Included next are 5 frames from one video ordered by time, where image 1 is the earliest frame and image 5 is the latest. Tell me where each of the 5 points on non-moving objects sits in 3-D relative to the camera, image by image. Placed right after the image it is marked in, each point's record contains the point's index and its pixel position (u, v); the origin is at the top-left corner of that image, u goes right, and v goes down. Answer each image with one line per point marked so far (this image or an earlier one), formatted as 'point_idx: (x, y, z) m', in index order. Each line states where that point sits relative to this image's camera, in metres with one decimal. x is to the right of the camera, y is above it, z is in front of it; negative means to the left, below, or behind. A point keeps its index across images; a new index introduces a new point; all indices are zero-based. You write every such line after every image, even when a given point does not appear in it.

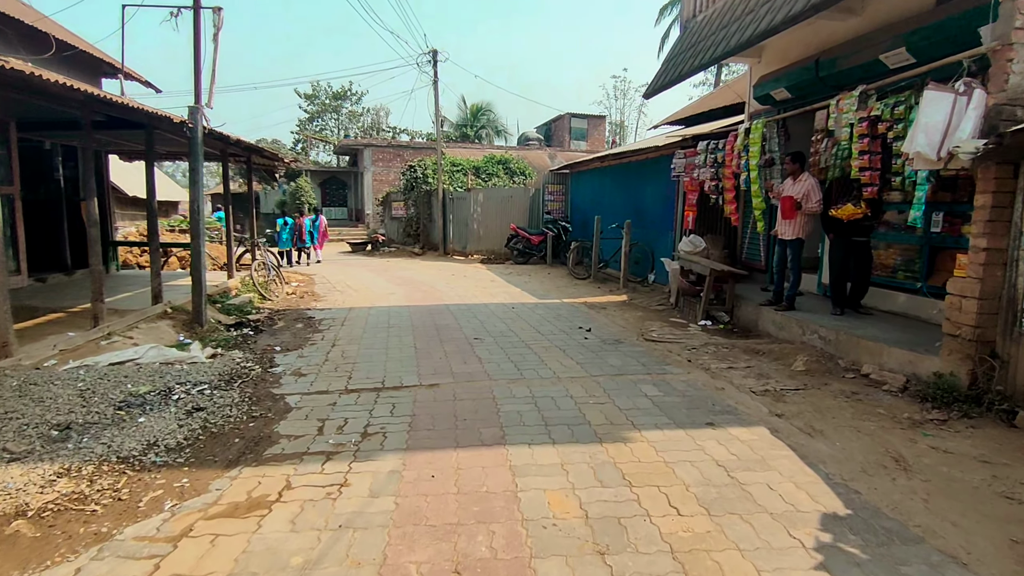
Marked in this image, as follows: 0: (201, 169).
0: (-3.3, +1.2, +6.4) m
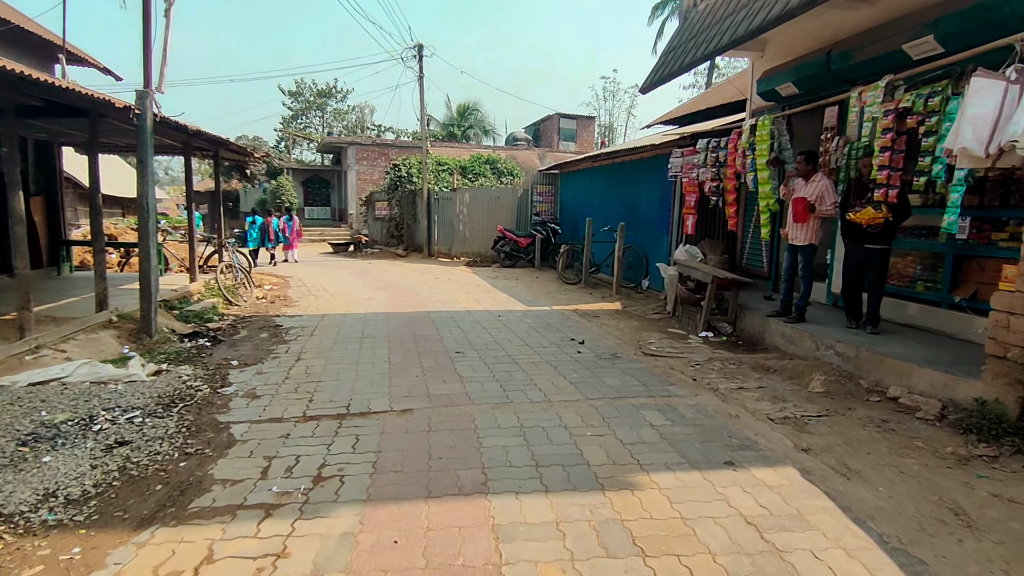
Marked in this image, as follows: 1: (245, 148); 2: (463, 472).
0: (-3.4, +1.2, +5.7) m
1: (-3.8, +2.0, +8.8) m
2: (-0.3, -0.9, +3.1) m
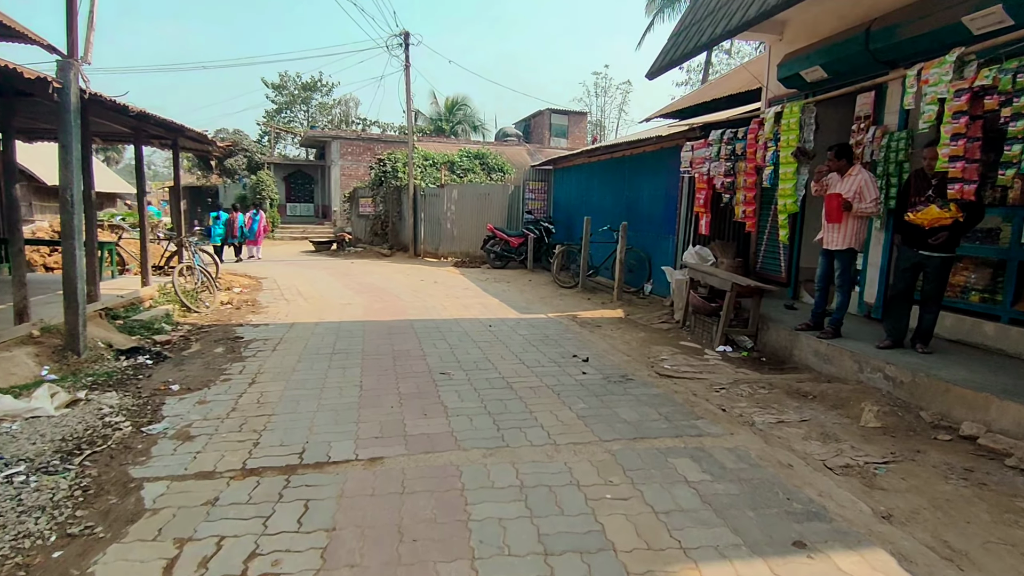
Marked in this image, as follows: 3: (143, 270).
0: (-3.4, +1.1, +4.8) m
1: (-3.9, +2.0, +7.8) m
2: (-0.2, -1.0, +2.2) m
3: (-4.6, +0.2, +7.6) m
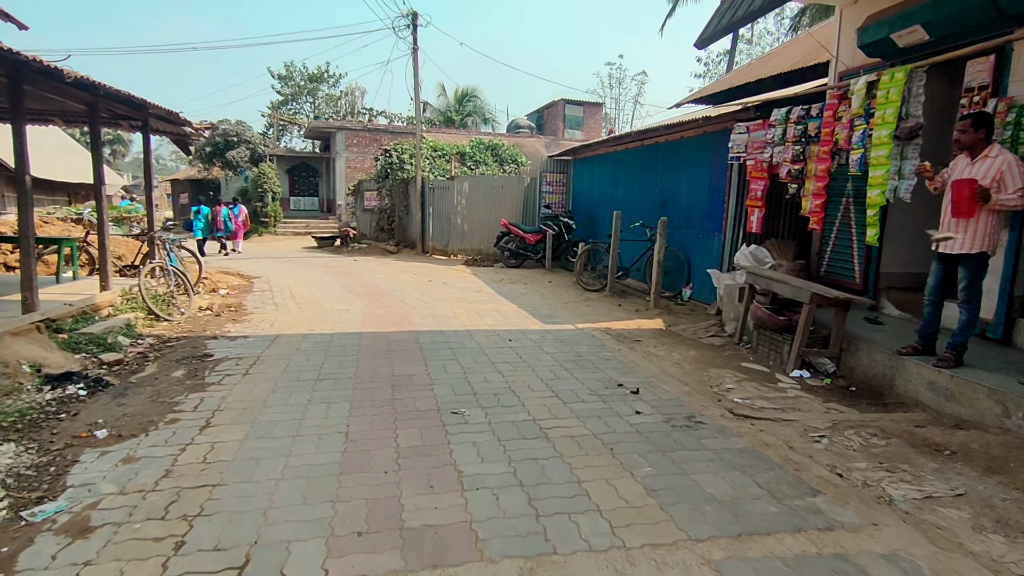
0: (-3.2, +1.0, +3.7) m
1: (-3.7, +1.9, +6.7) m
2: (-0.1, -1.1, +1.1) m
3: (-4.4, +0.2, +6.5) m
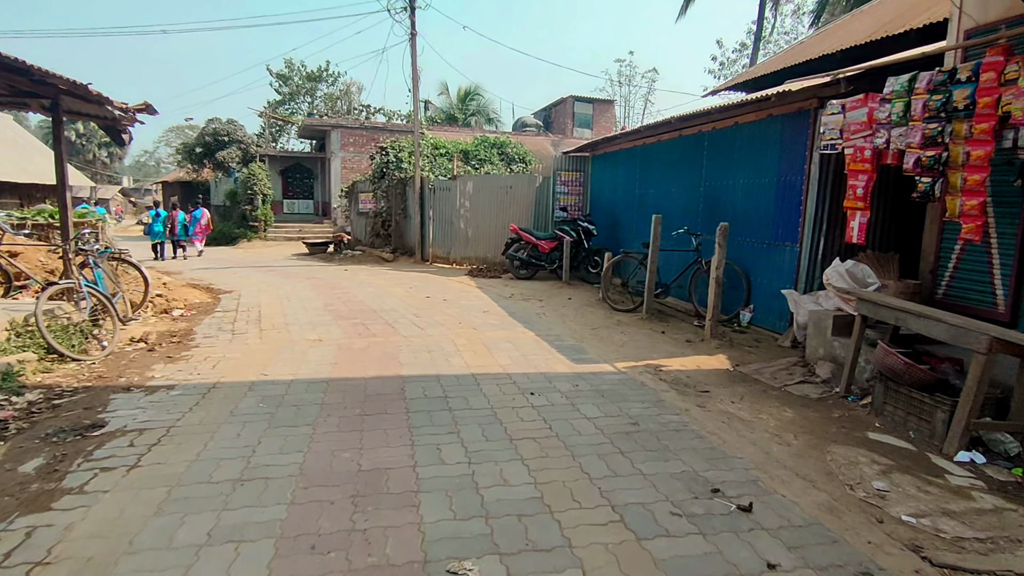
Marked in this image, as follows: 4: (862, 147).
0: (-3.1, +0.8, +2.1) m
1: (-3.5, +1.7, +5.1) m
2: (+0.1, -1.3, -0.6) m
3: (-4.2, -0.1, +4.9) m
4: (+2.8, +1.1, +4.9) m
